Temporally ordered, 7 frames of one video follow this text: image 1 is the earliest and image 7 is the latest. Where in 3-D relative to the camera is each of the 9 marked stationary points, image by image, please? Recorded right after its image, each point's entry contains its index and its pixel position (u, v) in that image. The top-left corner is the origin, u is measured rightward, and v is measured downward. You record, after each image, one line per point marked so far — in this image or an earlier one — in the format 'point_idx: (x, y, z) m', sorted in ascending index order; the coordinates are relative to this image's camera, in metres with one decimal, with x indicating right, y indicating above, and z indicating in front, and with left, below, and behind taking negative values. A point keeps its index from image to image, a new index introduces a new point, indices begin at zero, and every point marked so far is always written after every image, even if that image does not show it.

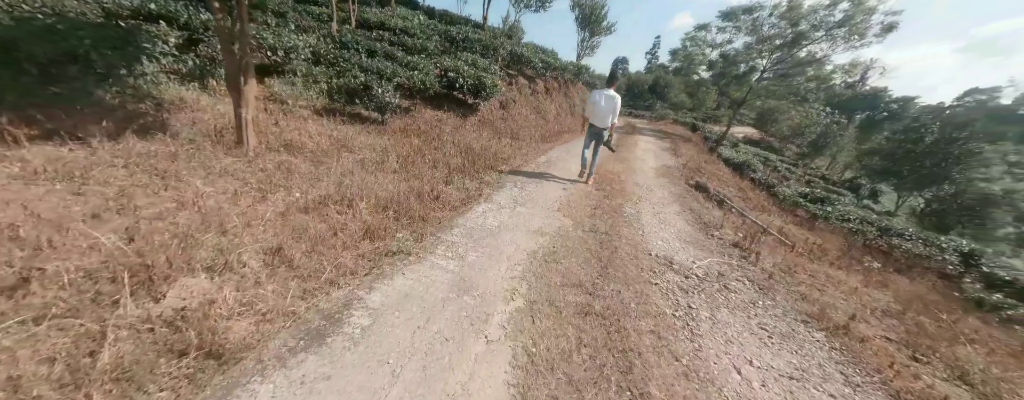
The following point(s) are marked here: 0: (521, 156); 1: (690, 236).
0: (+0.3, +1.3, +8.3) m
1: (+3.0, -0.6, +4.7) m
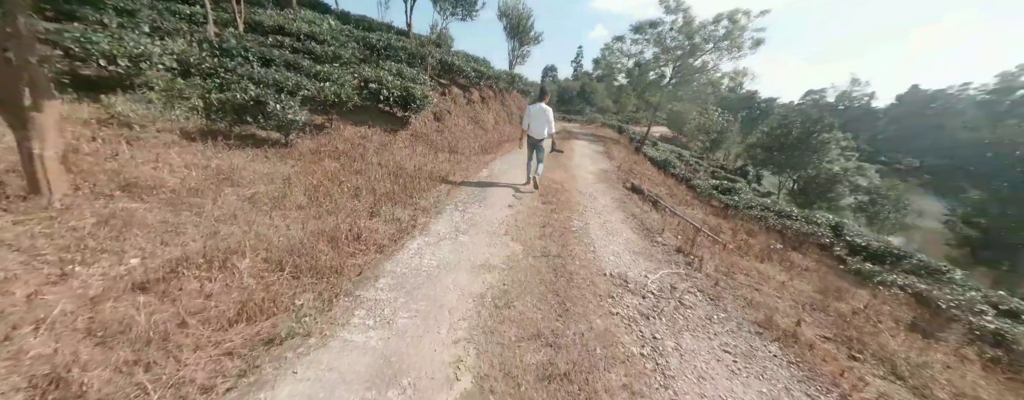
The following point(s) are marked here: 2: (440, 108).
0: (-1.4, +0.8, +7.7) m
1: (+2.1, -0.8, +4.7) m
2: (-3.0, +3.8, +11.5) m
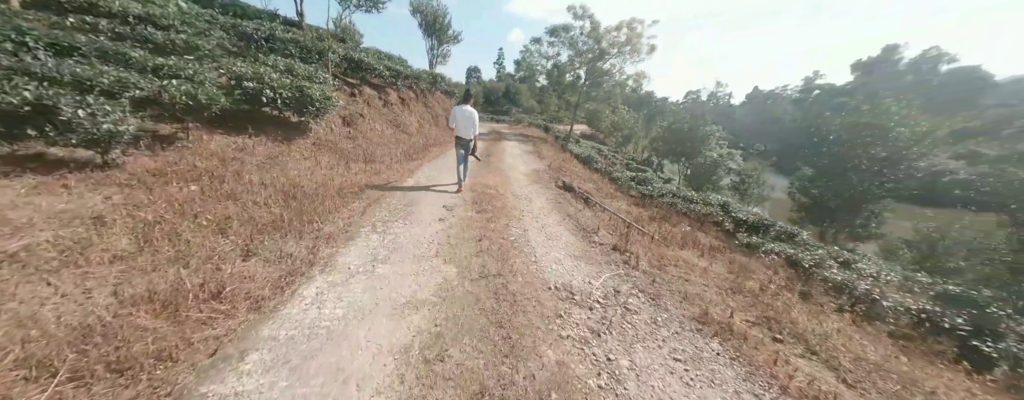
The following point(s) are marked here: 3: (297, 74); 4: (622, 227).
0: (-3.2, +0.4, +6.7) m
1: (+1.1, -0.8, +4.6) m
2: (-5.8, +3.2, +10.0) m
3: (-6.1, +3.6, +7.9) m
4: (+2.3, -0.6, +5.9) m
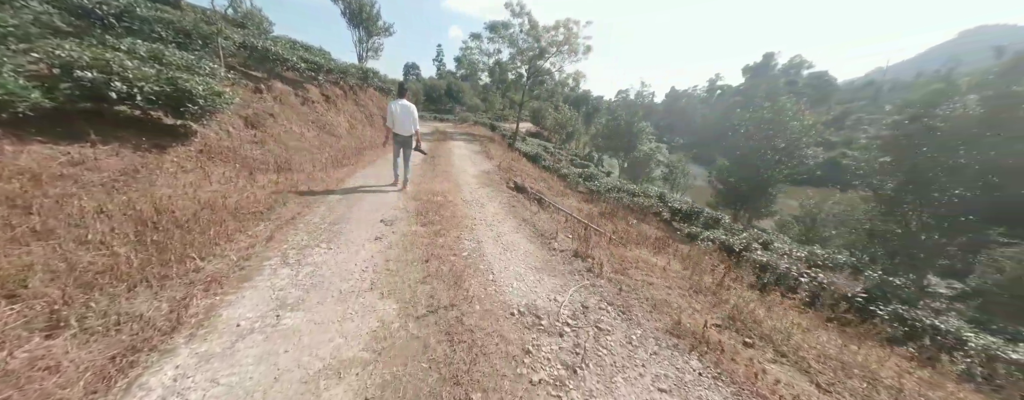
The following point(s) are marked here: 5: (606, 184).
0: (-4.3, 0.0, +5.5) m
1: (+0.4, -0.9, +4.2) m
2: (-7.6, +2.7, +8.2) m
3: (-7.6, +3.1, +6.1) m
4: (+1.4, -0.6, +5.7) m
5: (+4.9, +0.8, +14.5) m
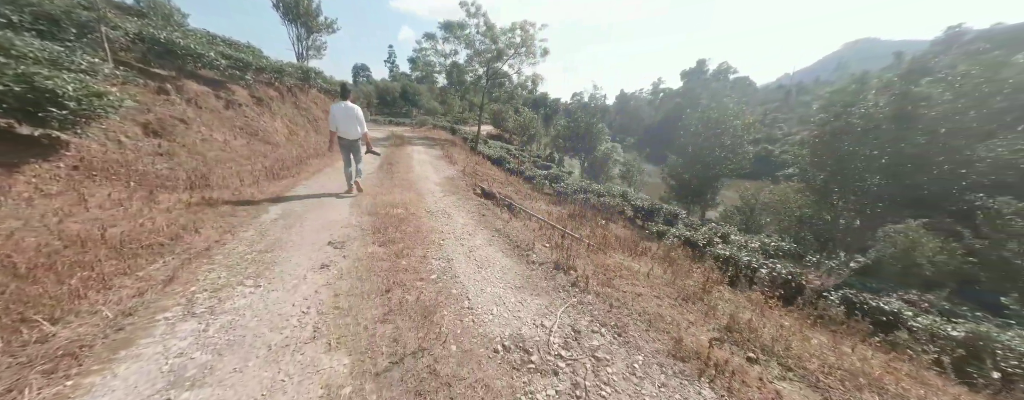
0: (-4.8, -0.4, +4.5) m
1: (+0.1, -1.0, +3.8) m
2: (-8.6, +2.1, +6.8) m
3: (-8.3, +2.5, +4.6) m
4: (+0.8, -0.7, +5.4) m
5: (+3.1, +0.8, +14.6) m
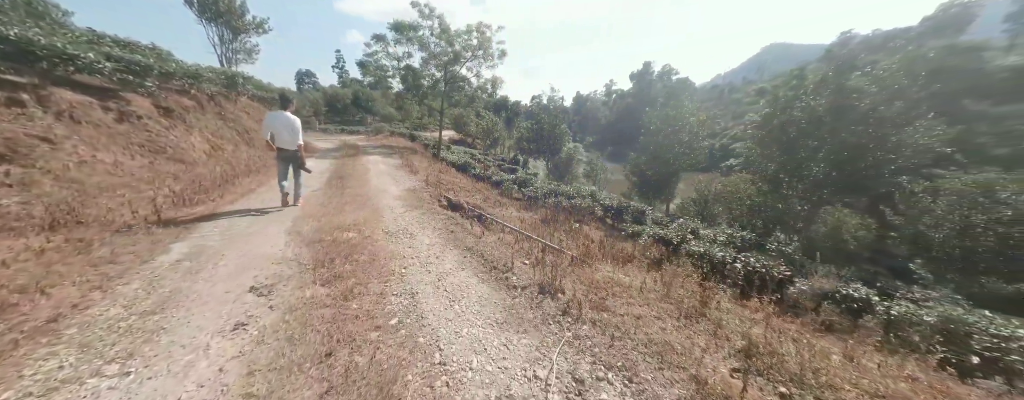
0: (-5.1, -0.9, +3.3) m
1: (-0.2, -1.2, +3.2) m
2: (-9.3, +1.3, +5.1) m
3: (-8.8, +1.7, +3.1) m
4: (+0.3, -0.9, +4.9) m
5: (+1.4, +0.6, +14.3) m
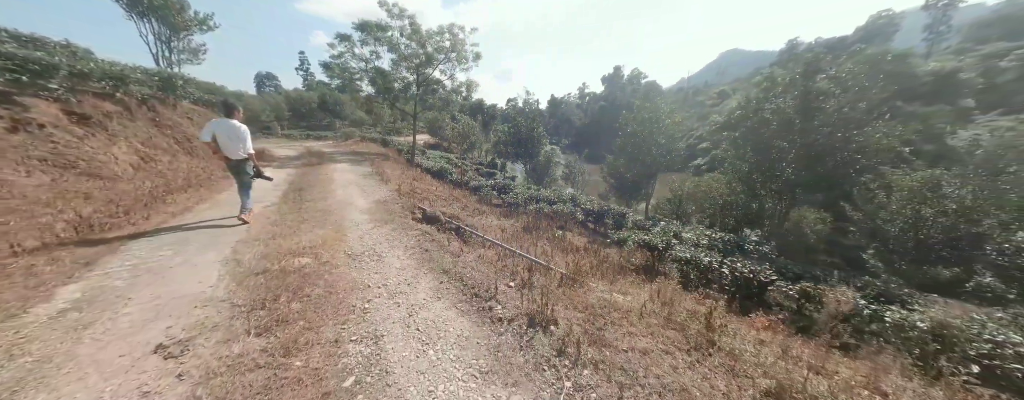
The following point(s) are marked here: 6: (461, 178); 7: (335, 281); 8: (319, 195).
0: (-5.2, -1.2, +2.4) m
1: (-0.3, -1.5, +2.6) m
2: (-9.7, +0.7, +3.9) m
3: (-9.0, +1.2, +1.9) m
4: (+0.1, -1.1, +4.4) m
5: (+0.4, +0.3, +13.9) m
6: (-3.5, +1.5, +19.0) m
7: (-2.5, -1.1, +3.9) m
8: (-6.1, +0.2, +8.6) m
